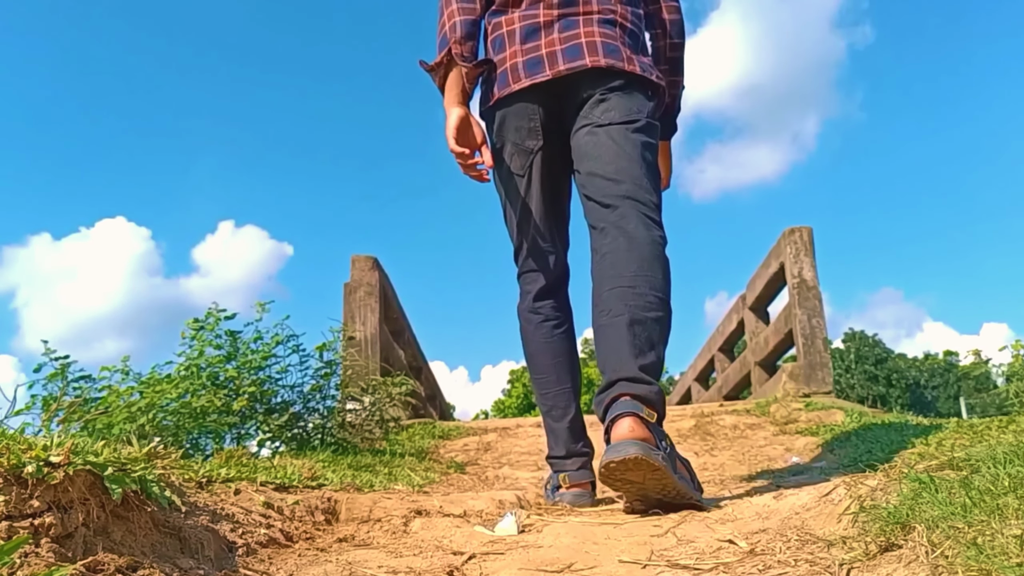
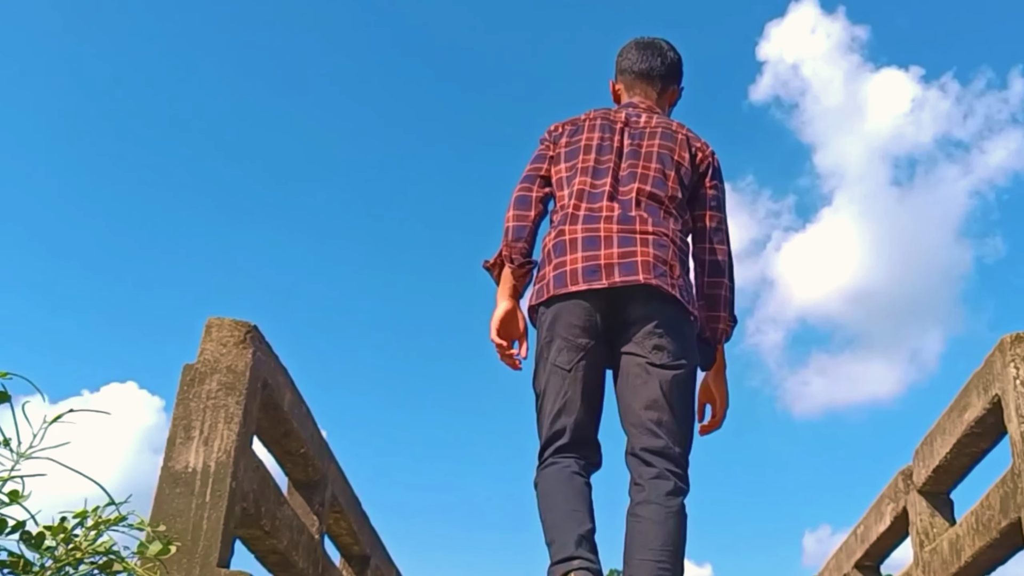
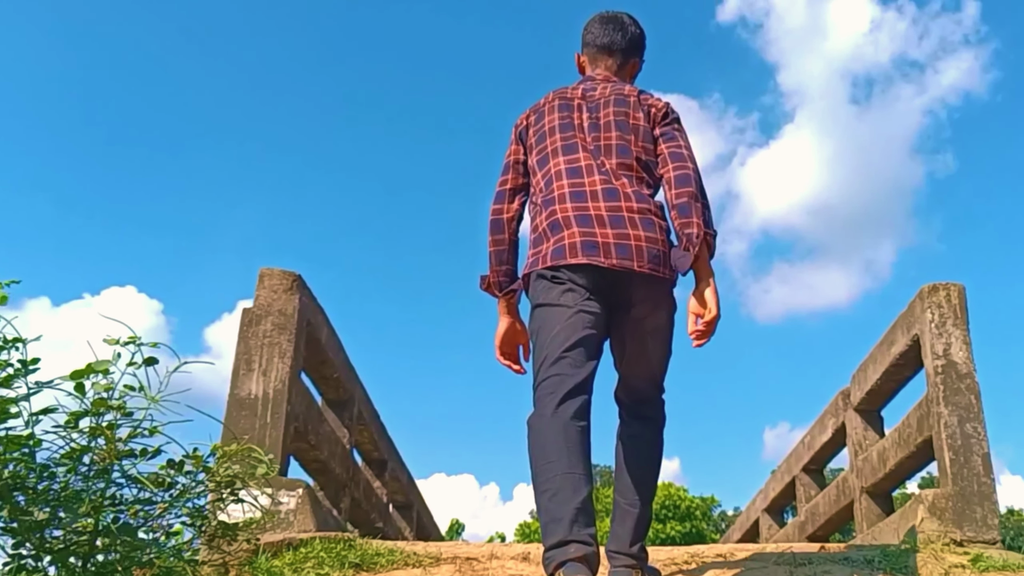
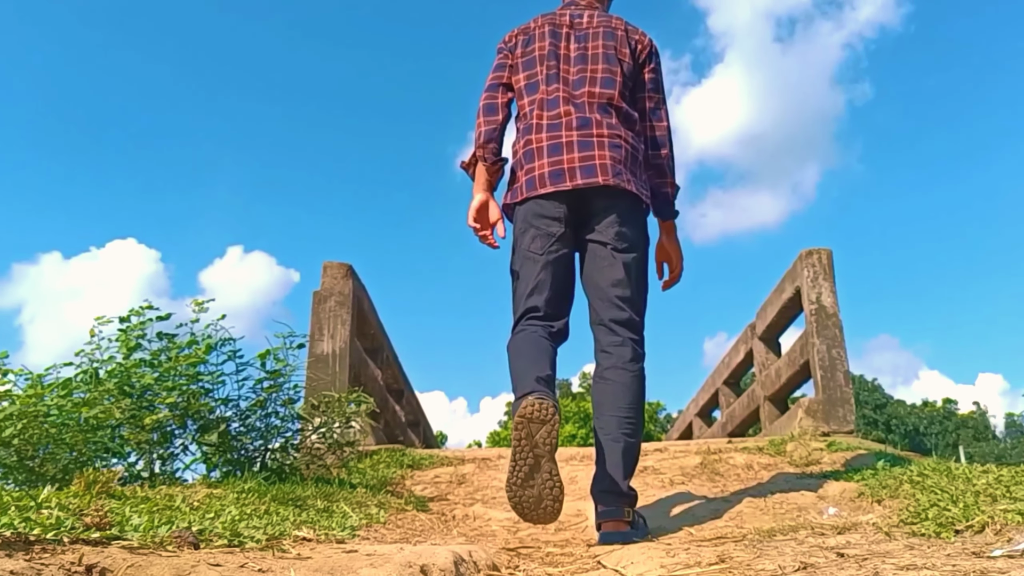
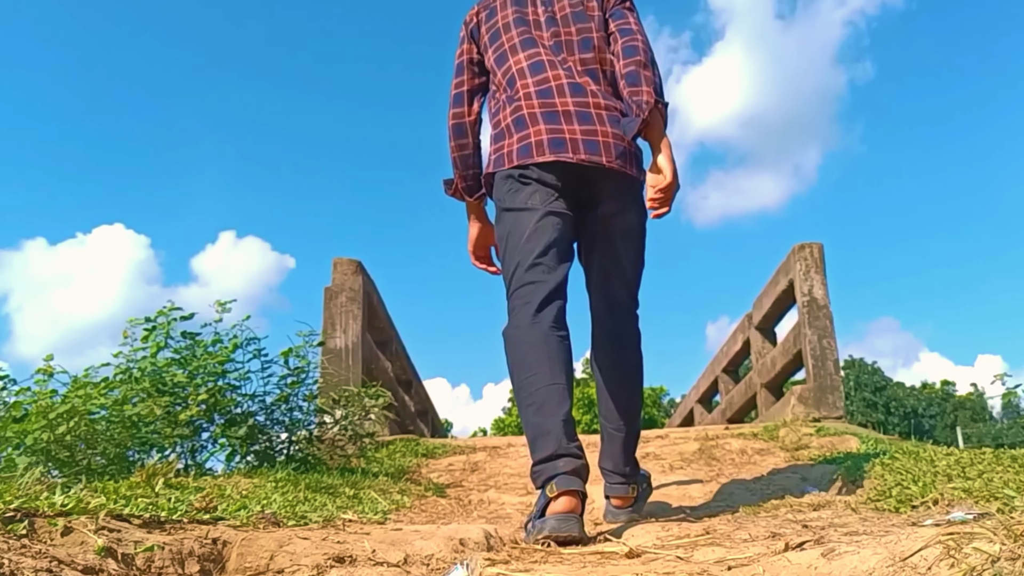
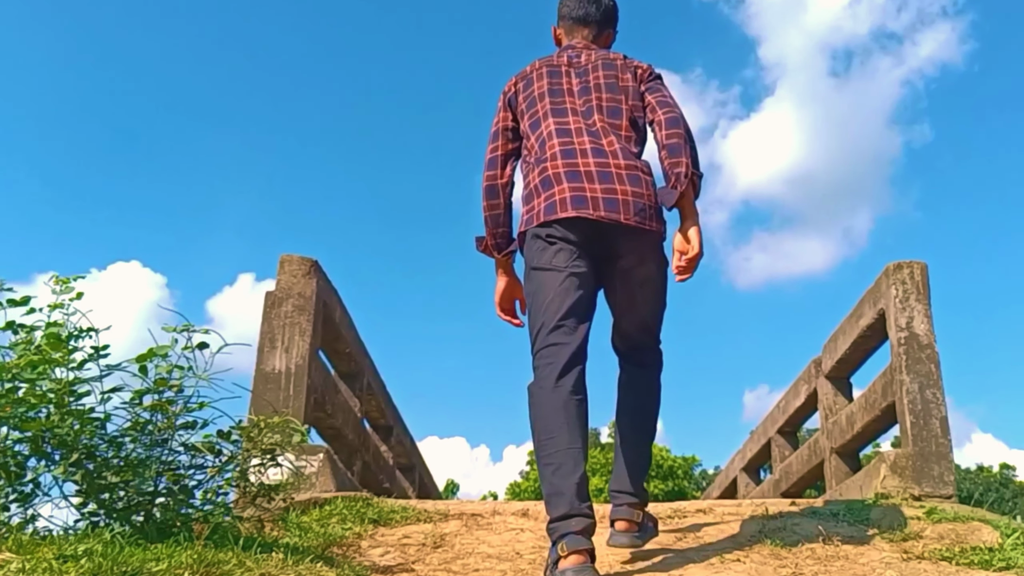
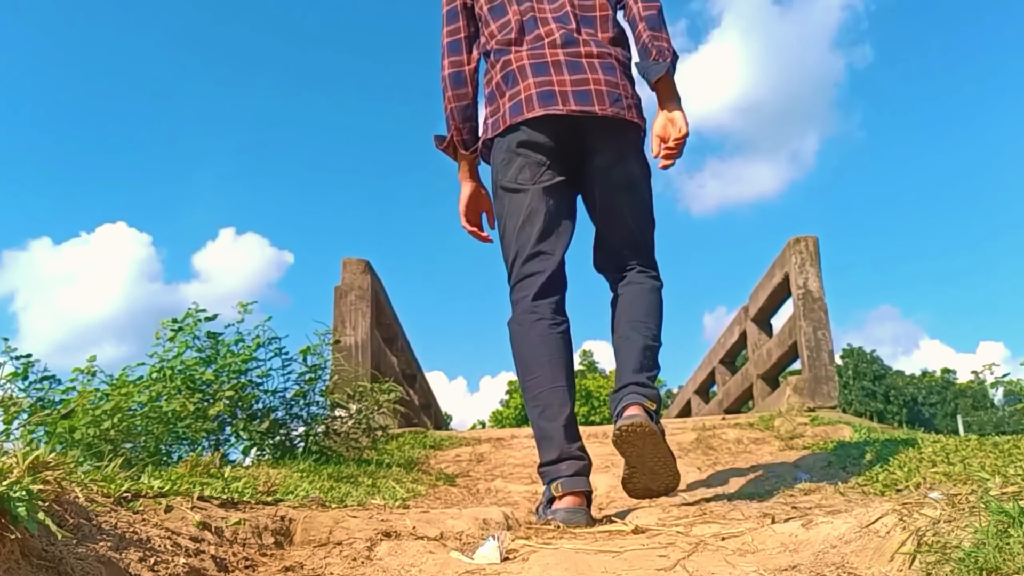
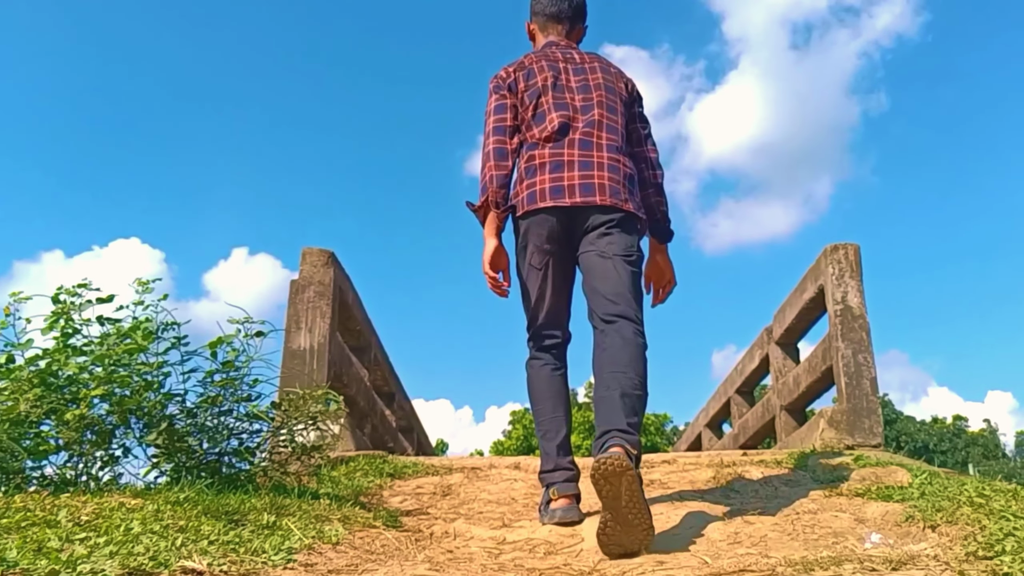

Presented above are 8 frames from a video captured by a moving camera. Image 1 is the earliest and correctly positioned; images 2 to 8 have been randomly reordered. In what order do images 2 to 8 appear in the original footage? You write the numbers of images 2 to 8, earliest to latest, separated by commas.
7, 5, 4, 8, 6, 3, 2
